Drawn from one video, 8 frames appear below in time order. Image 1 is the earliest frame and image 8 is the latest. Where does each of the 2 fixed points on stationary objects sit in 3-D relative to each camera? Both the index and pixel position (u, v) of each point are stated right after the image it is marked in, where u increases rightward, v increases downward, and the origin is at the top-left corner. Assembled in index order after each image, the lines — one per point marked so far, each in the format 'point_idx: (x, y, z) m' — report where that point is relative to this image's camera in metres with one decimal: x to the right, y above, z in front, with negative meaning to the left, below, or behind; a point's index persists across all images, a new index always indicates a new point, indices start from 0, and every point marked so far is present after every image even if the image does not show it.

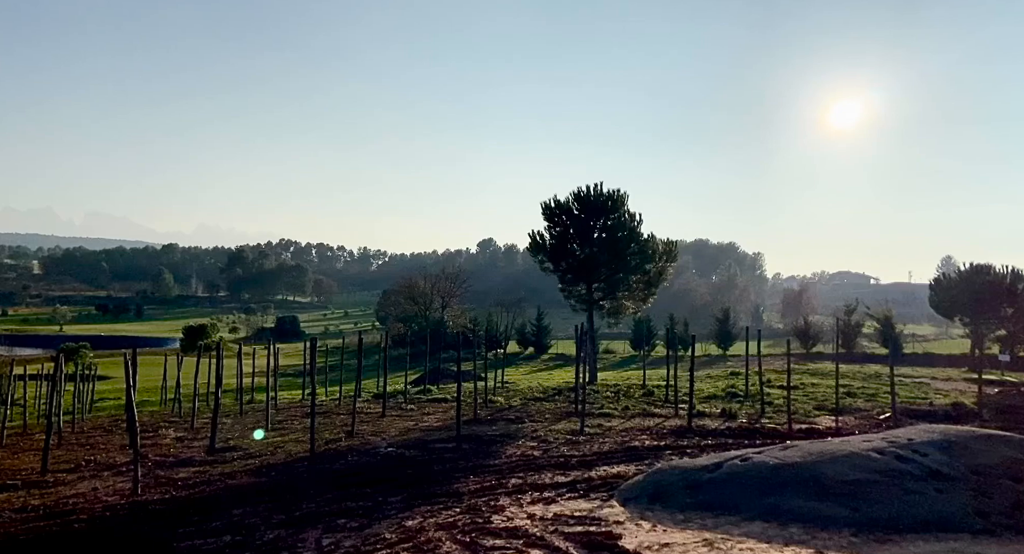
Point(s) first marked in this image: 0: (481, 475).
0: (-0.9, -4.5, +19.6) m
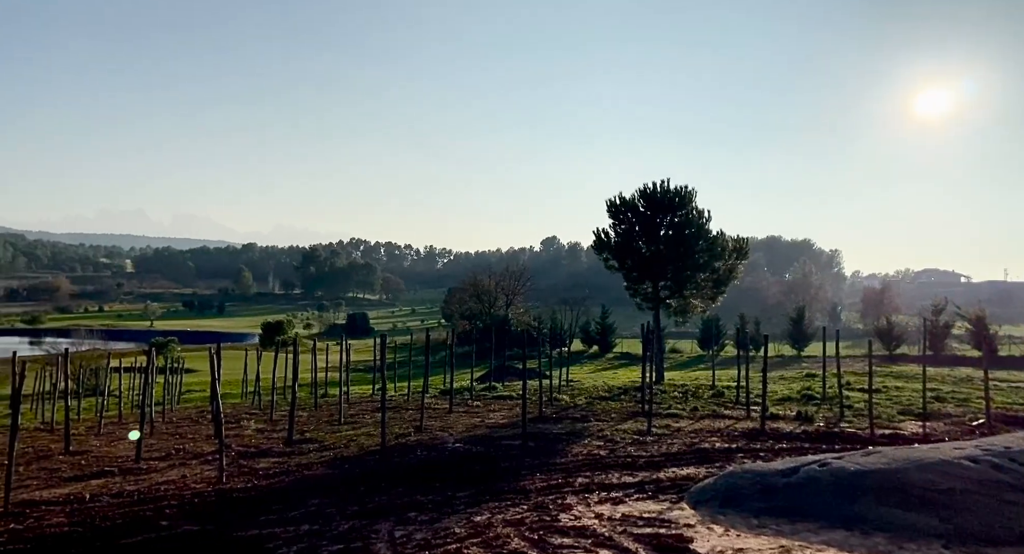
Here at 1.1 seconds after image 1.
0: (+0.7, -4.5, +19.7) m
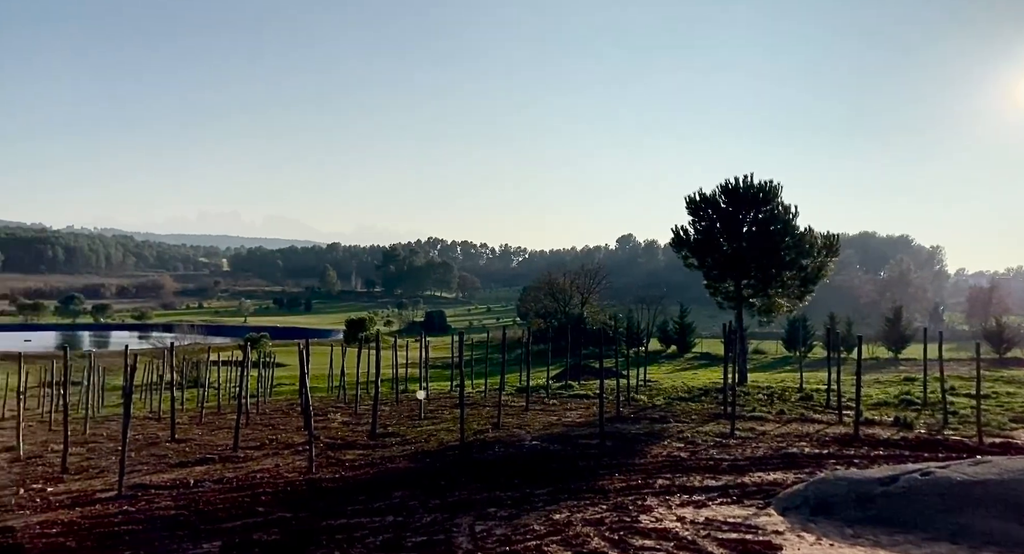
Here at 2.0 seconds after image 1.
0: (+2.6, -4.4, +19.5) m
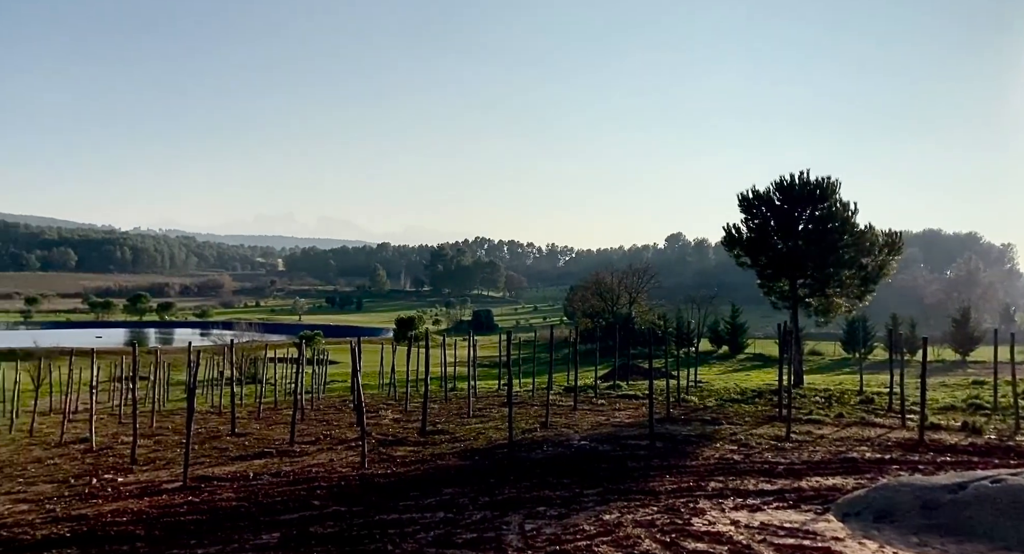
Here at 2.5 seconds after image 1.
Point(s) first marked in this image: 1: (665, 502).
0: (+3.7, -4.4, +19.1) m
1: (+3.0, -4.4, +16.7) m
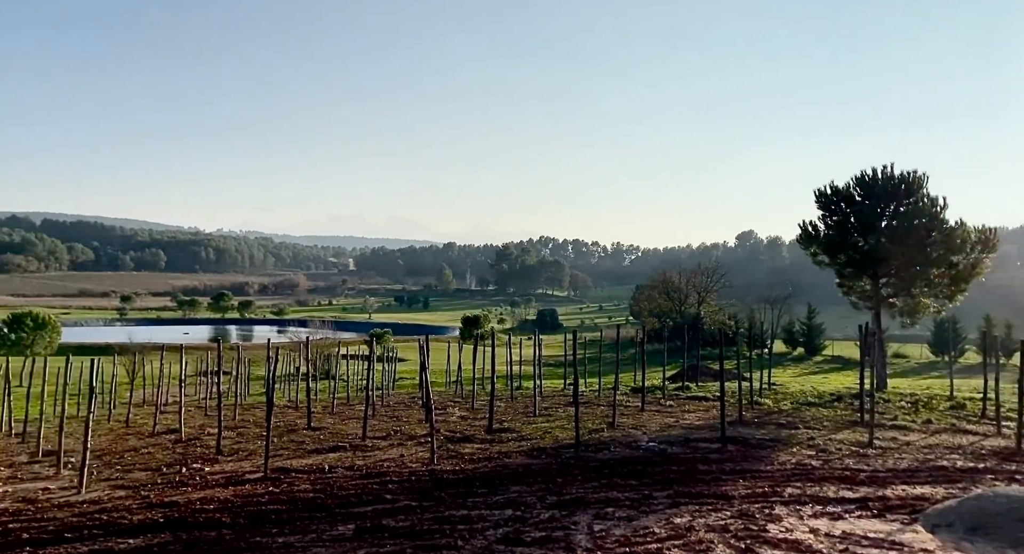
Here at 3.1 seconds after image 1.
0: (+5.3, -4.4, +18.4) m
1: (+4.3, -4.4, +16.1) m
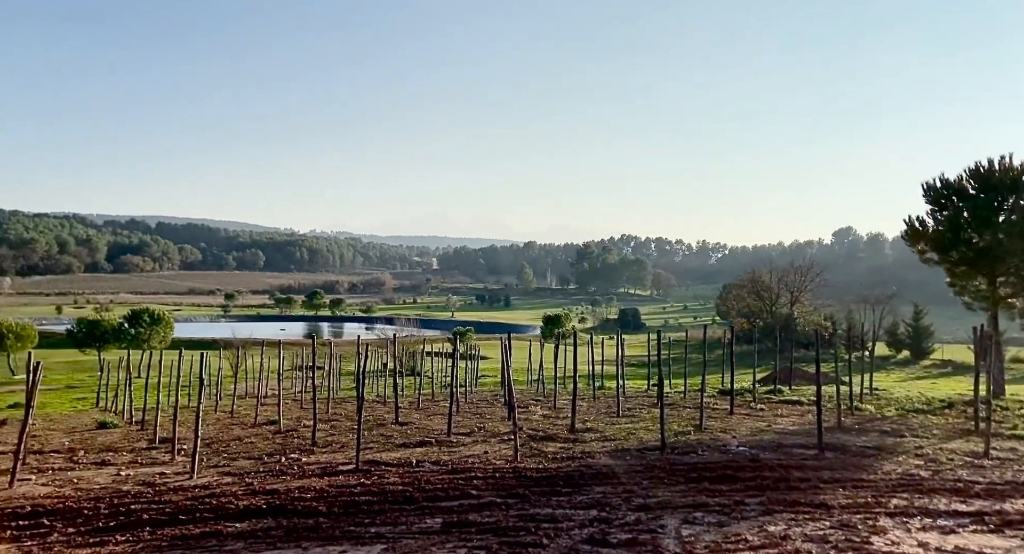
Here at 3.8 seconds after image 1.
0: (+7.1, -4.4, +17.2) m
1: (+5.9, -4.4, +14.9) m
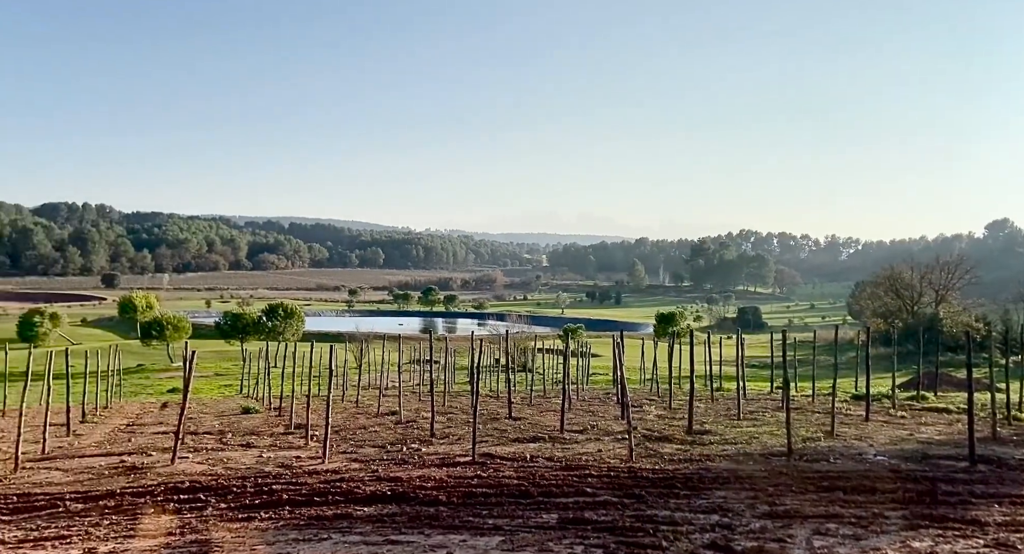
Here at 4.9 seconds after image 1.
0: (+9.5, -4.3, +15.3) m
1: (+8.1, -4.3, +13.2) m
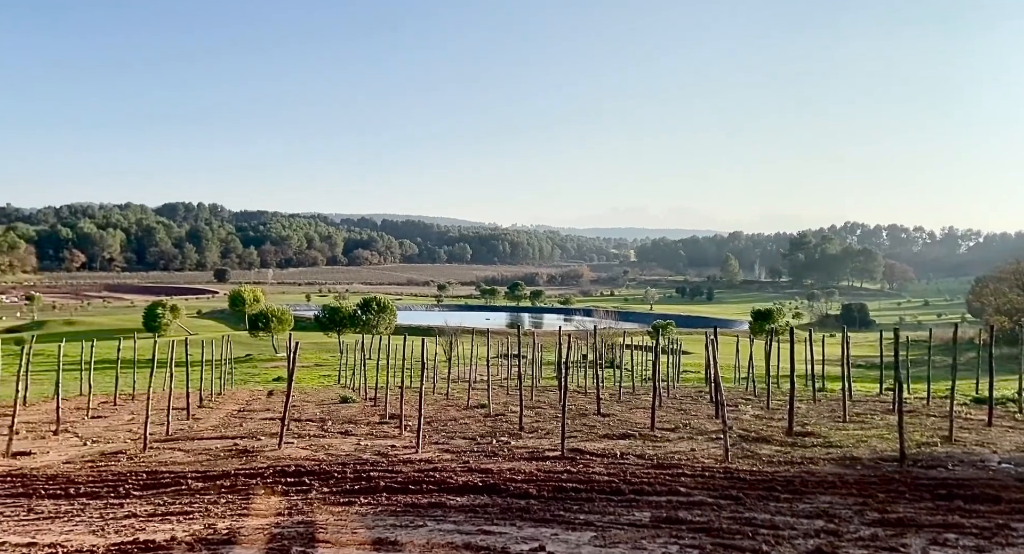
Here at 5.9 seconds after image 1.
0: (+11.3, -4.2, +13.8) m
1: (+9.7, -4.2, +11.9) m
